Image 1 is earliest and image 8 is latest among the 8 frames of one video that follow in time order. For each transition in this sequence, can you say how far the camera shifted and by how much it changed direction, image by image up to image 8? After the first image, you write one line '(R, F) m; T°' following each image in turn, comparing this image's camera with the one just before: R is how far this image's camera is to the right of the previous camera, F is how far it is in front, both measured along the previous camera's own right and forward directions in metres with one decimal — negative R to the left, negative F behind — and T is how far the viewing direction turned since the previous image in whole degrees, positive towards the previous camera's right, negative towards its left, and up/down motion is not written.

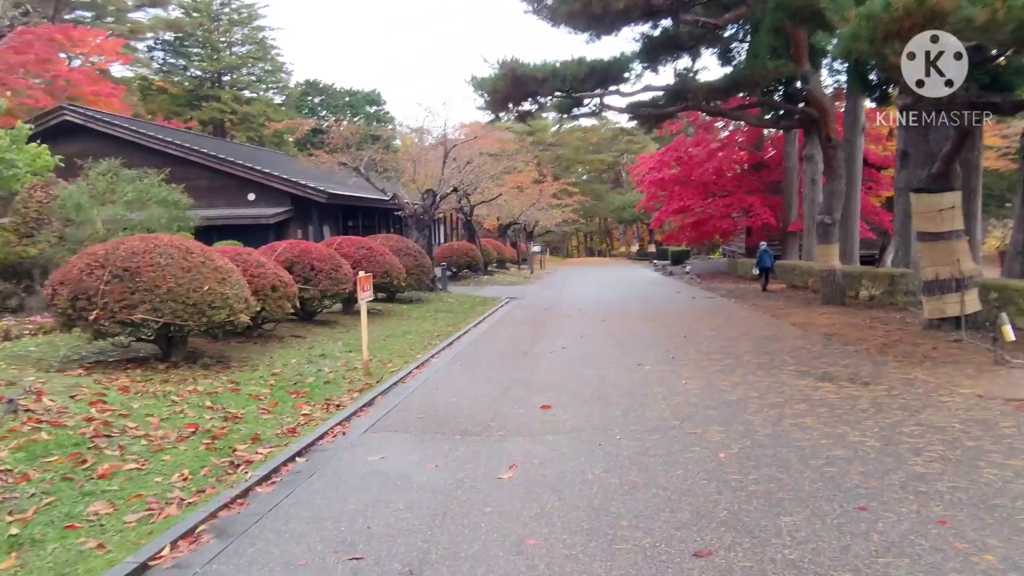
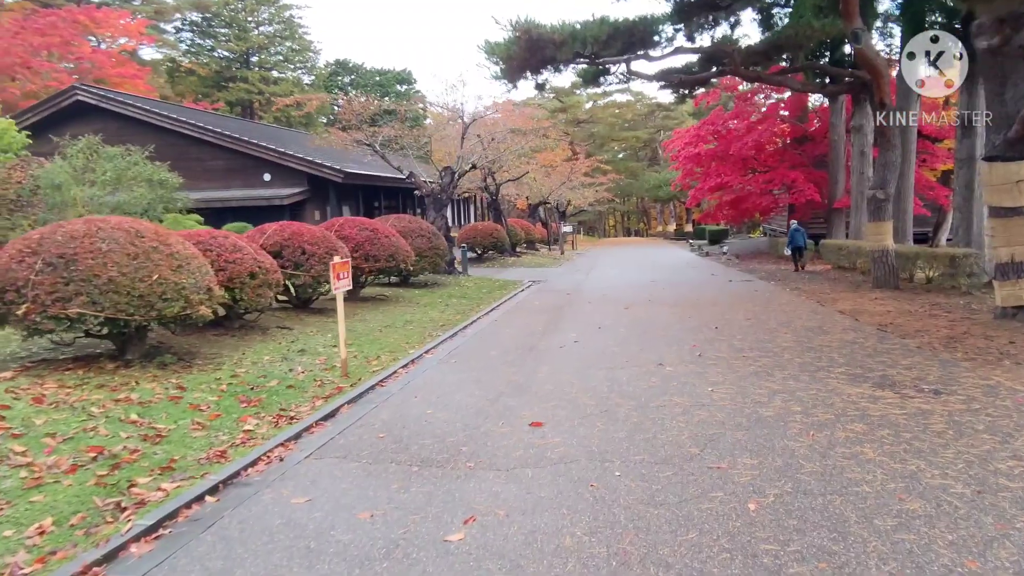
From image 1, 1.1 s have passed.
(+0.4, +1.2) m; -3°
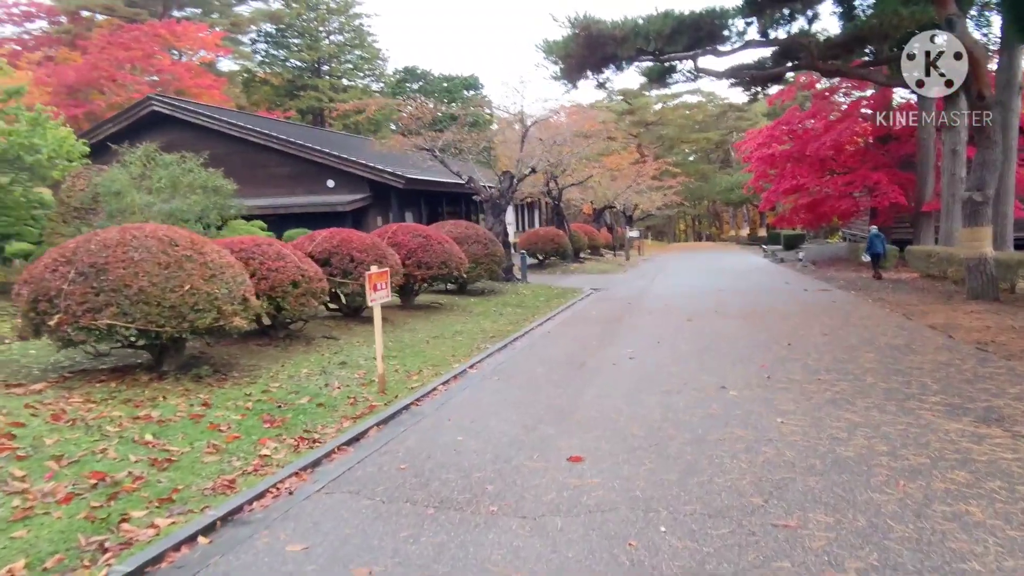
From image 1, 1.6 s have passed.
(+0.2, +0.6) m; -5°
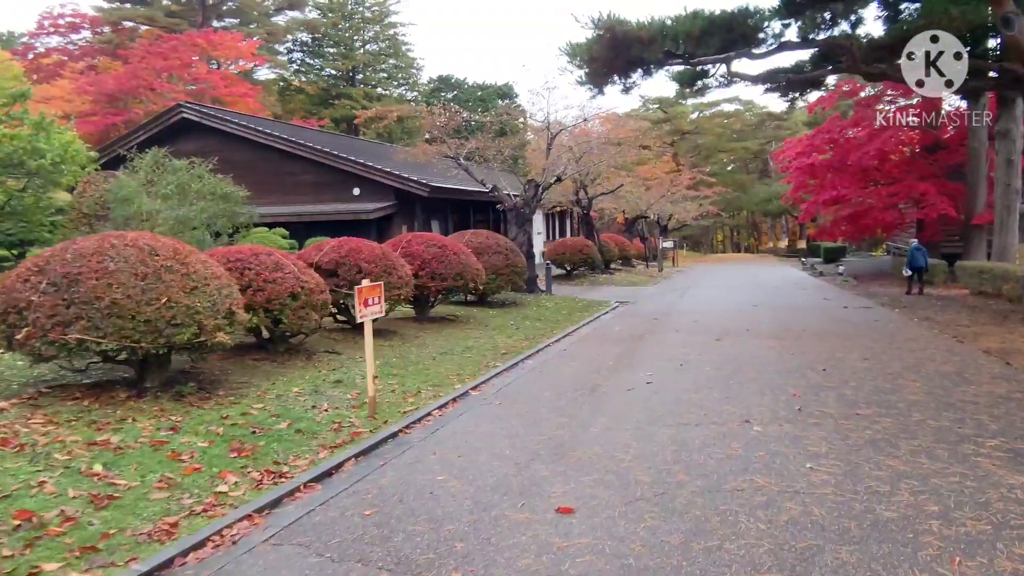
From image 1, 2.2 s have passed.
(+0.3, +0.6) m; -3°
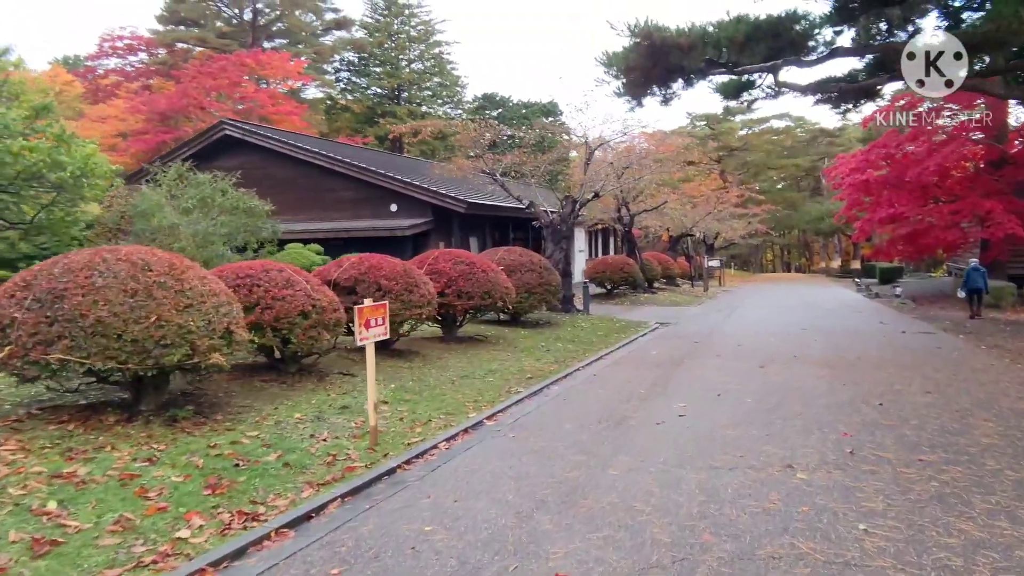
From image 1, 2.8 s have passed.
(+0.3, +0.6) m; -4°
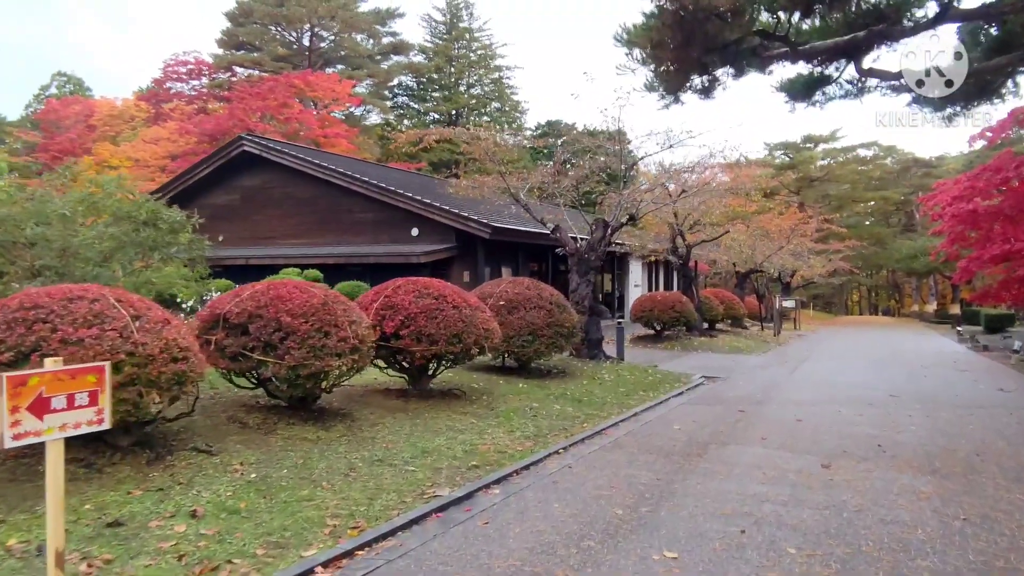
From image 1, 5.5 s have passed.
(+1.2, +2.9) m; -6°
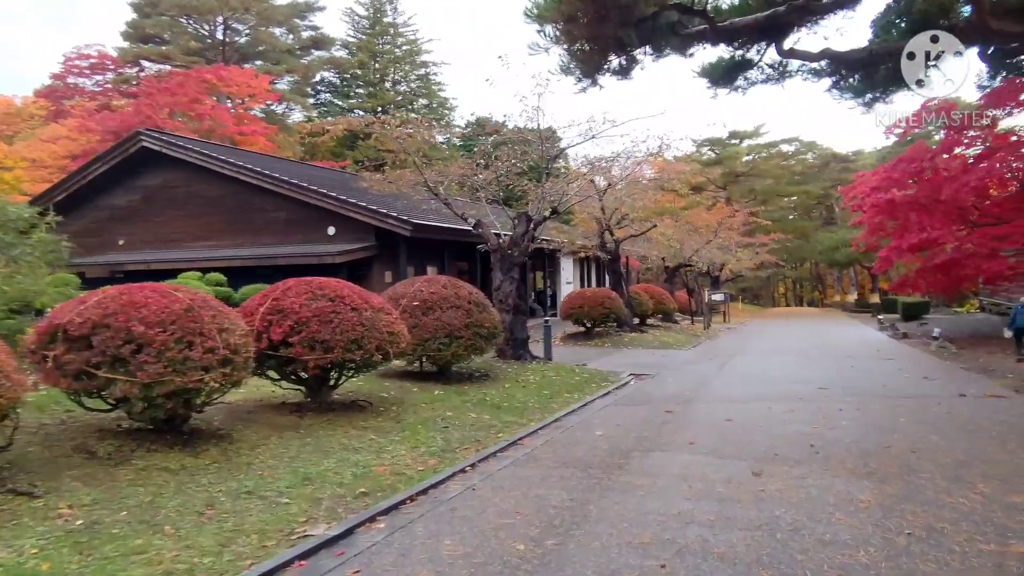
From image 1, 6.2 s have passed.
(+0.4, +0.8) m; +5°
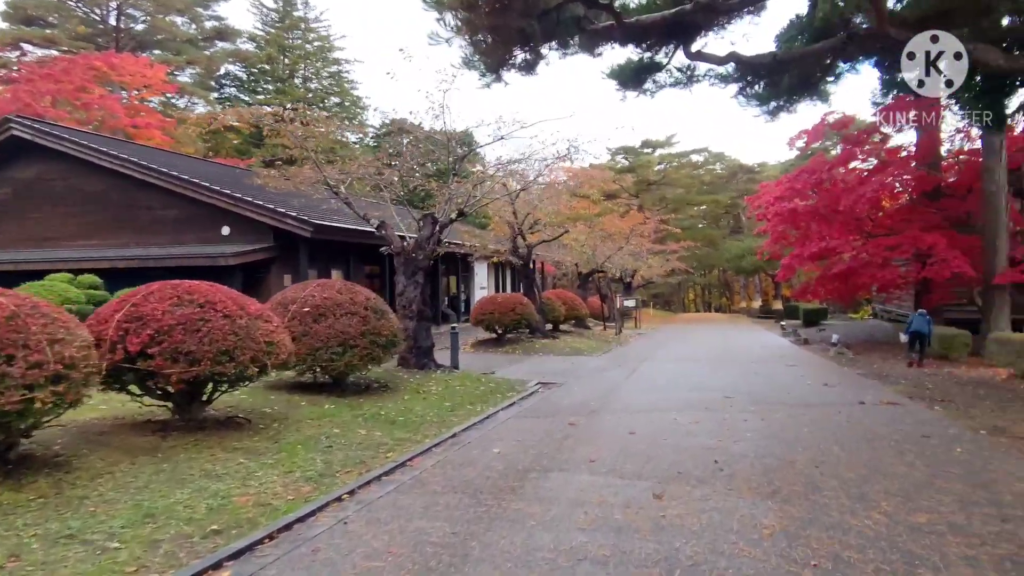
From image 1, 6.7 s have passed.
(+0.3, +0.6) m; +7°
